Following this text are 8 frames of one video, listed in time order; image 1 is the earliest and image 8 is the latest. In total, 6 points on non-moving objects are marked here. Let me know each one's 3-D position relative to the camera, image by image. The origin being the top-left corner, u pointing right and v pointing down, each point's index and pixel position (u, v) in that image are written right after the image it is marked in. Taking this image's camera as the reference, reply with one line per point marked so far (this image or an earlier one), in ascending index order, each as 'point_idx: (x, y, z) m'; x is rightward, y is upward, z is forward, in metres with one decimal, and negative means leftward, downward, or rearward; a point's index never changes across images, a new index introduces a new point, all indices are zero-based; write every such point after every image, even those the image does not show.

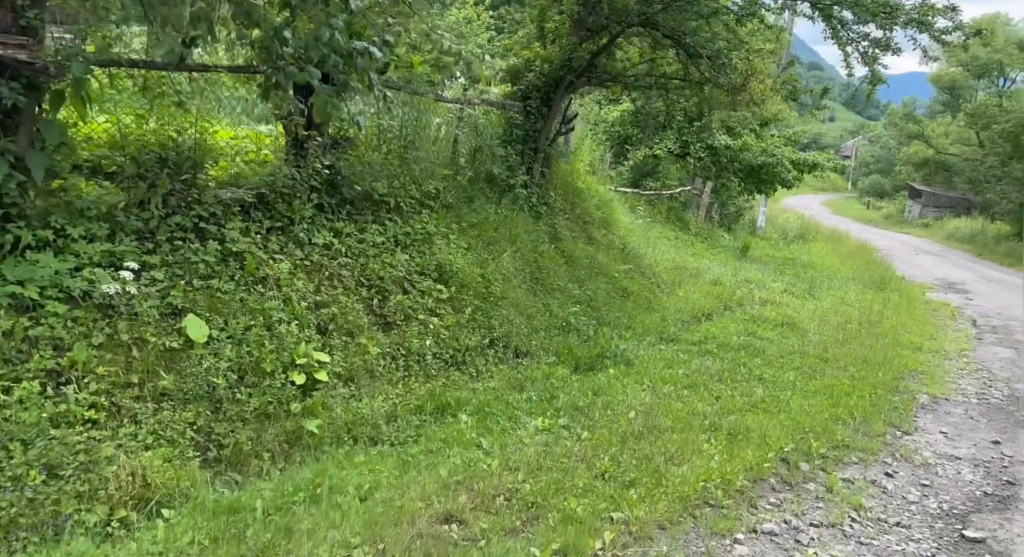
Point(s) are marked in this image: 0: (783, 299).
0: (+3.9, -0.3, +11.9) m
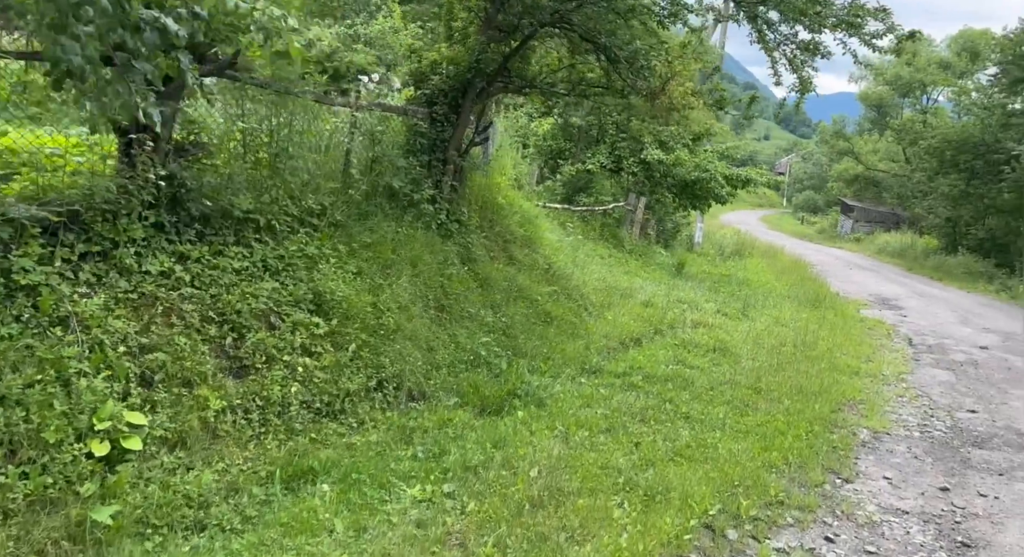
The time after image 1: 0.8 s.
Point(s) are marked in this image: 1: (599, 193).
0: (+2.8, -0.6, +11.4) m
1: (+1.9, +1.9, +17.9) m
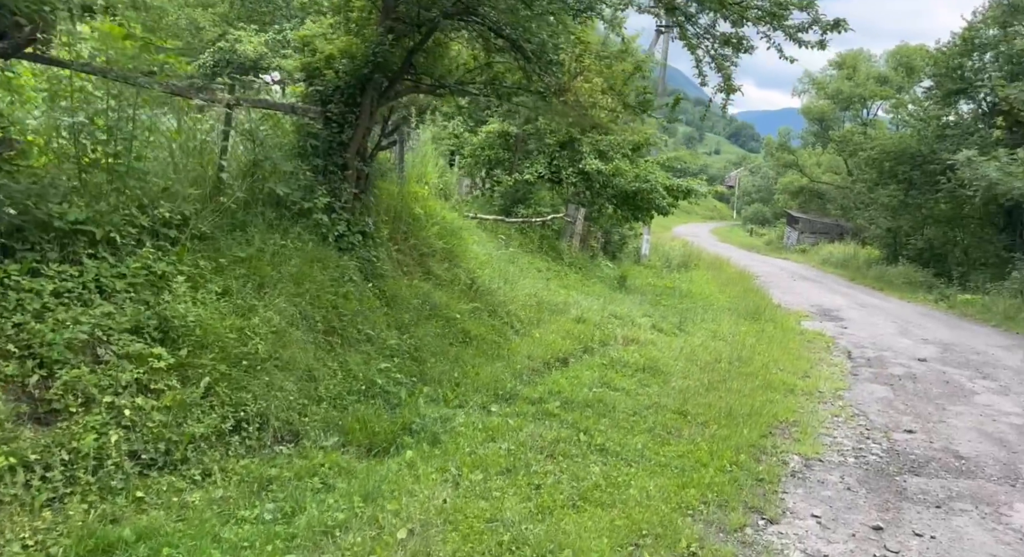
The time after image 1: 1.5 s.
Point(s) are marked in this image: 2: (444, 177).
0: (+1.8, -0.8, +10.9) m
1: (+0.6, +1.6, +17.4) m
2: (-1.0, +1.5, +12.2) m
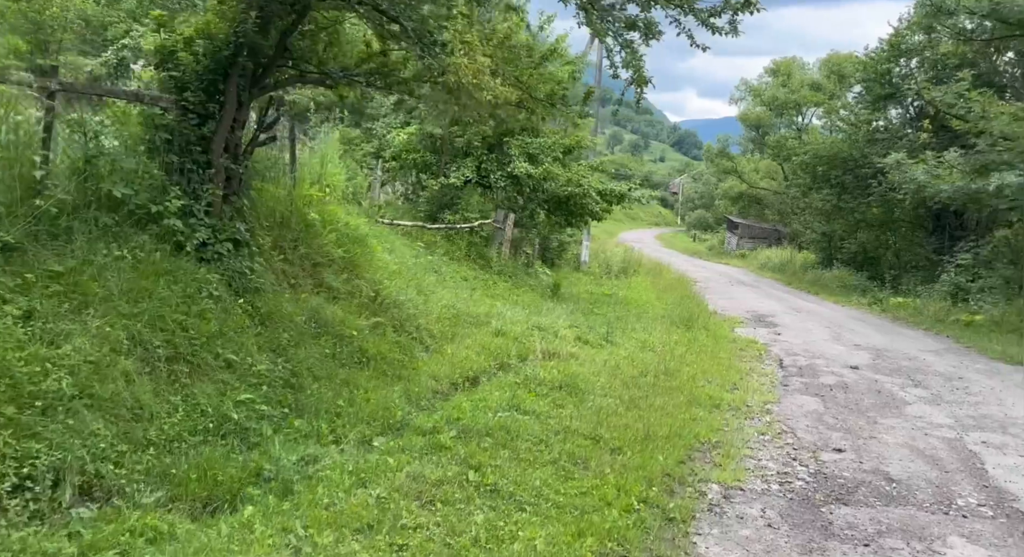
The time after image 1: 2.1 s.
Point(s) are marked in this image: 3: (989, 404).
0: (+0.8, -0.9, +10.3) m
1: (-0.9, +1.4, +16.7) m
2: (-2.1, +1.3, +11.4) m
3: (+5.7, -1.5, +10.1) m
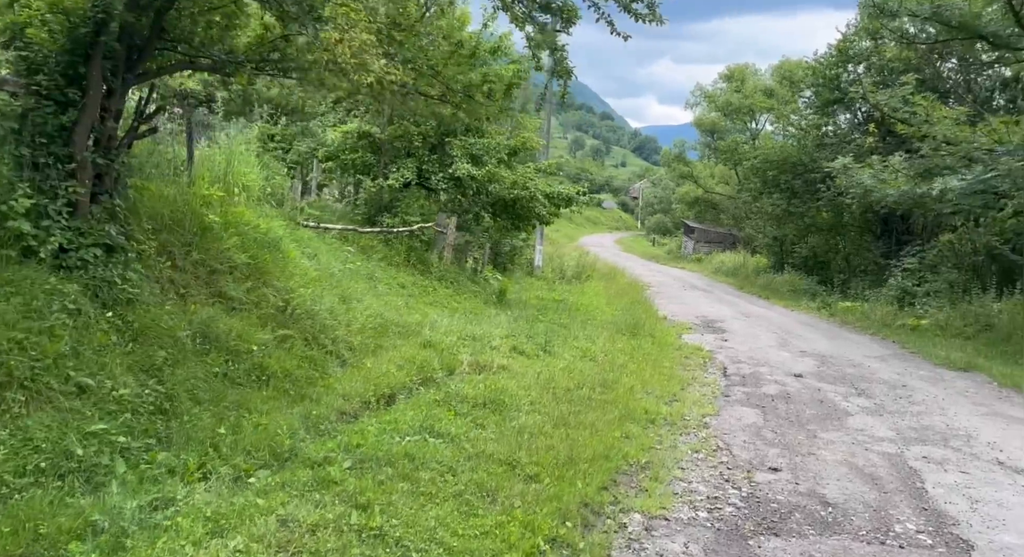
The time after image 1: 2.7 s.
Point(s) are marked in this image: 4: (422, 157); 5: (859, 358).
0: (-0.1, -1.0, +9.8) m
1: (-2.1, +1.3, +16.1) m
2: (-3.0, +1.2, +10.7) m
3: (+4.9, -1.6, +9.8) m
4: (-1.7, +2.4, +16.0) m
5: (+5.8, -1.4, +14.0) m
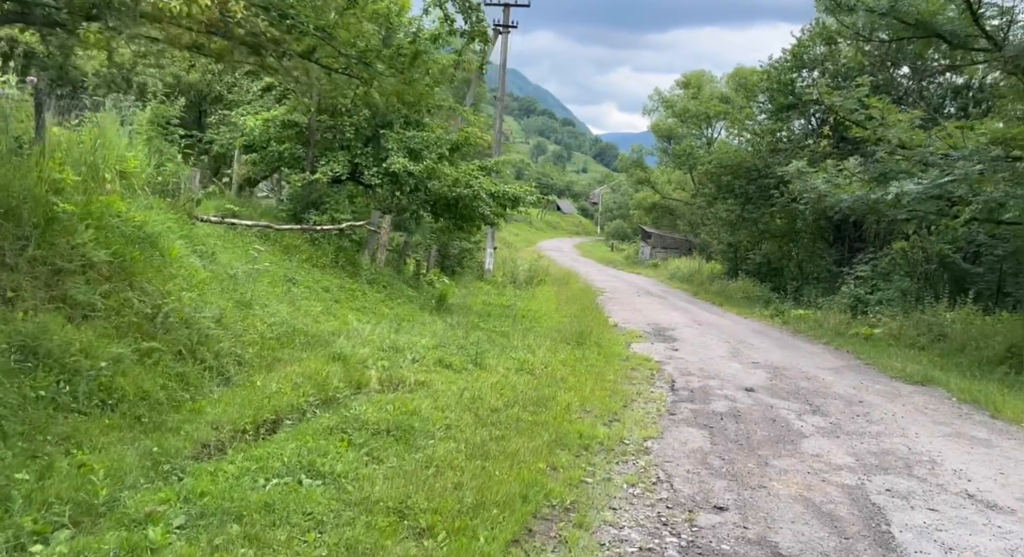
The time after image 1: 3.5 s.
0: (-0.9, -1.0, +8.7) m
1: (-3.2, +1.3, +14.9) m
2: (-3.9, +1.2, +9.5) m
3: (+4.1, -1.7, +9.0) m
4: (-2.8, +2.3, +14.9) m
5: (+4.8, -1.5, +13.3) m
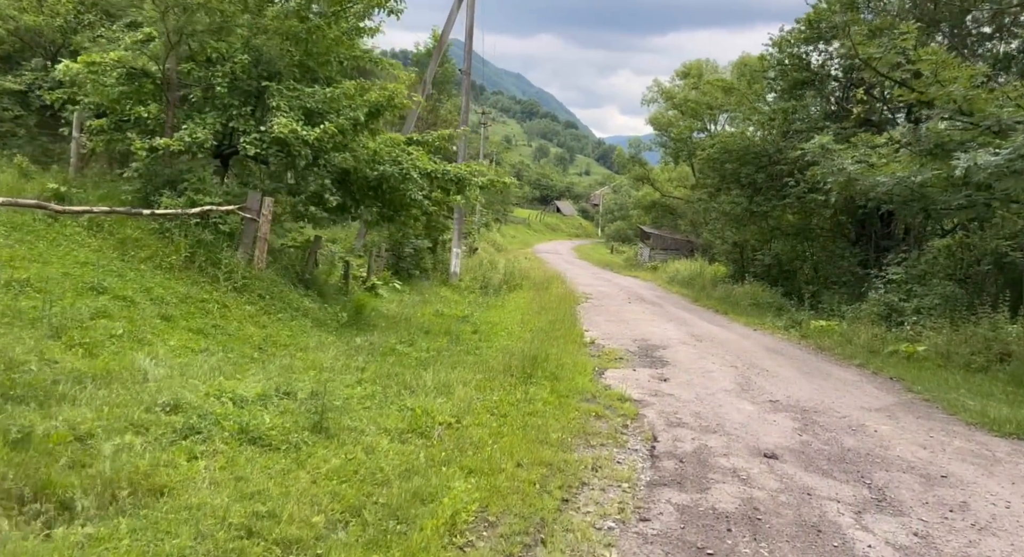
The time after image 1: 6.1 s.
0: (-1.8, -1.1, +4.9) m
1: (-4.1, +1.2, +11.1) m
2: (-4.8, +1.1, +5.7) m
3: (+3.1, -1.7, +5.1) m
4: (-3.7, +2.2, +11.0) m
5: (+3.9, -1.5, +9.4) m
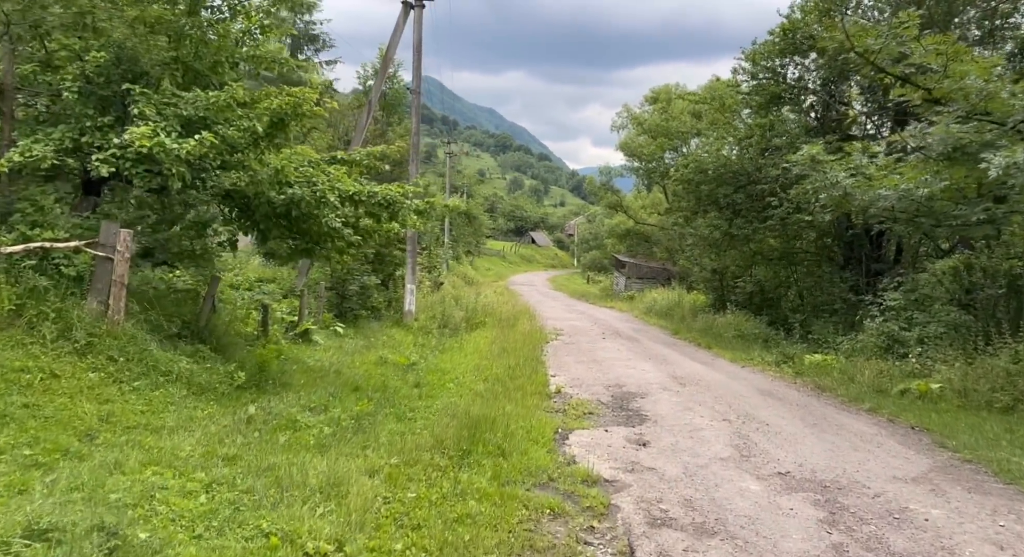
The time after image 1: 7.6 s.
0: (-2.3, -1.4, +2.5) m
1: (-4.8, +0.6, +8.7) m
2: (-5.4, +0.7, +3.3) m
3: (+2.7, -1.9, +2.8) m
4: (-4.4, +1.6, +8.7) m
5: (+3.3, -1.8, +7.1) m
